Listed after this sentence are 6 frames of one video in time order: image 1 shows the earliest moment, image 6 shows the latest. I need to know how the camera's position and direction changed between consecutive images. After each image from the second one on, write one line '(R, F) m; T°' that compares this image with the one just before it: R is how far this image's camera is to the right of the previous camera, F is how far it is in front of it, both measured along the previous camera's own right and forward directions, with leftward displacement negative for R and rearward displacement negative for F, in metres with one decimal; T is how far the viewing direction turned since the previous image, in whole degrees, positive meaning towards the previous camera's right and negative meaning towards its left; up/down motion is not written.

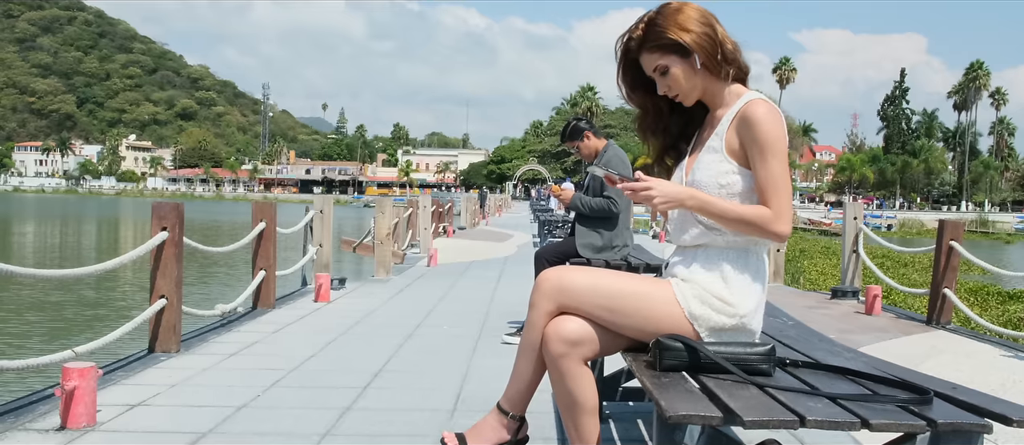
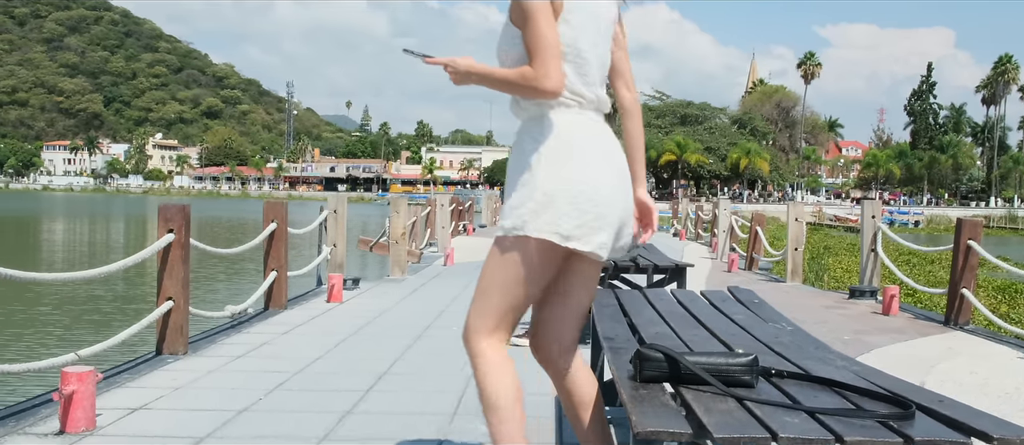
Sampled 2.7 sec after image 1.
(+0.1, 0.0) m; -2°
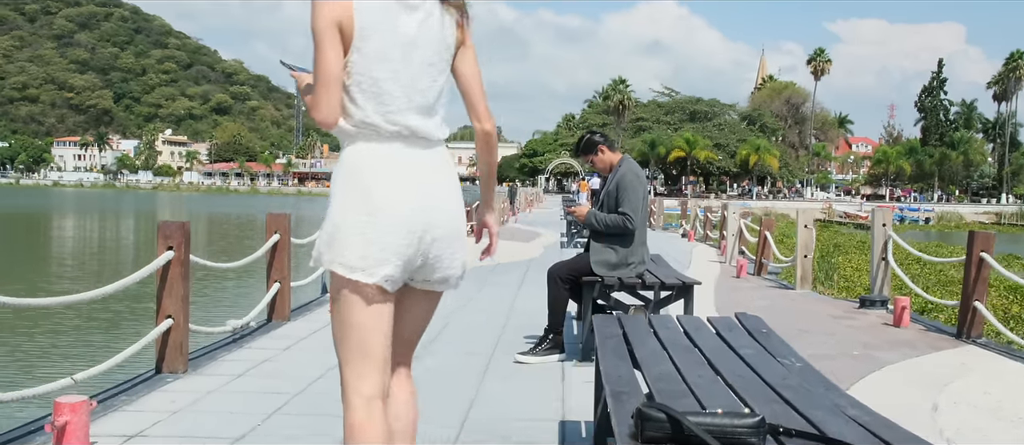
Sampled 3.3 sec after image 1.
(0.0, +0.1) m; -1°
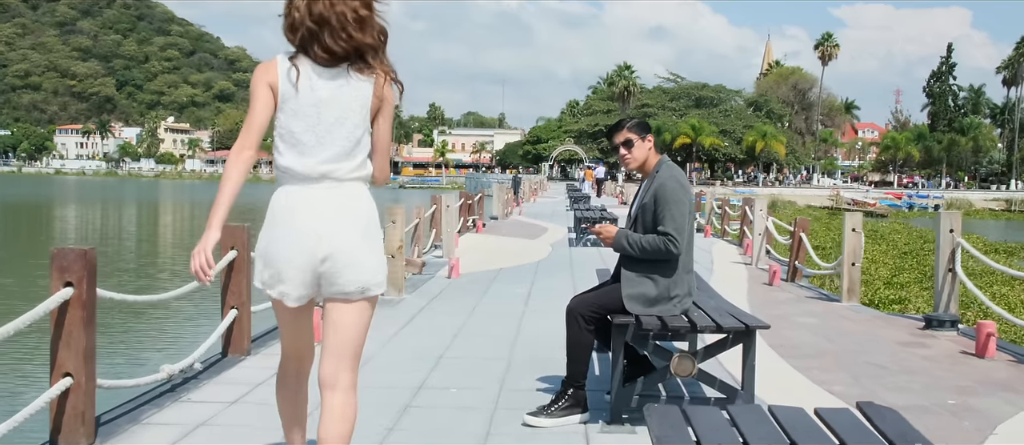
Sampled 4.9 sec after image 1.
(0.0, +1.3) m; 0°
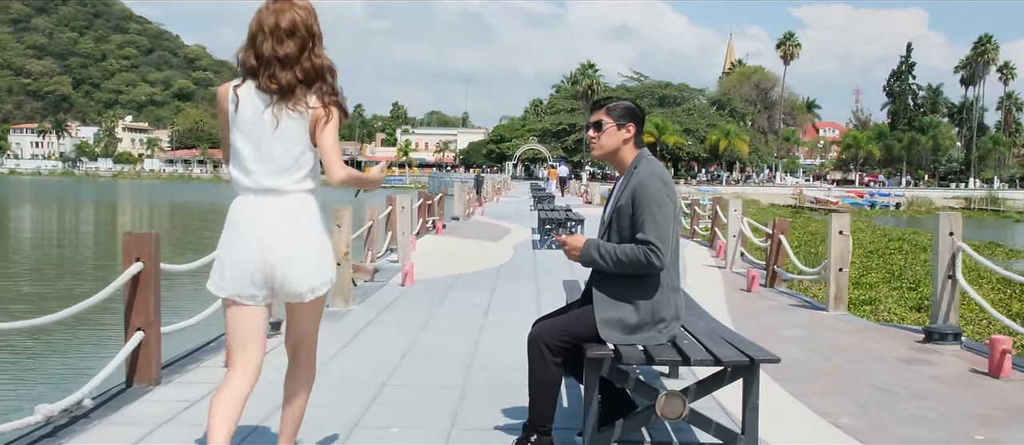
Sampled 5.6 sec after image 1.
(+0.1, +0.9) m; +2°
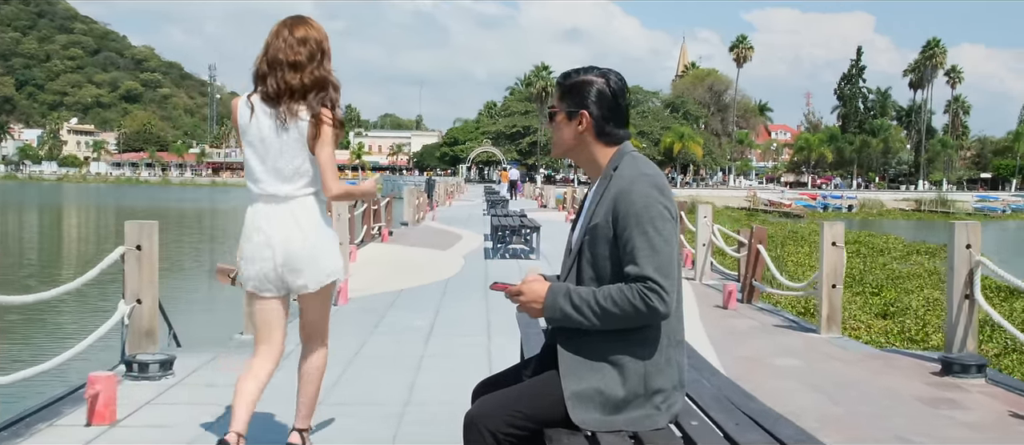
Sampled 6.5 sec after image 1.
(+0.1, +1.2) m; +3°
